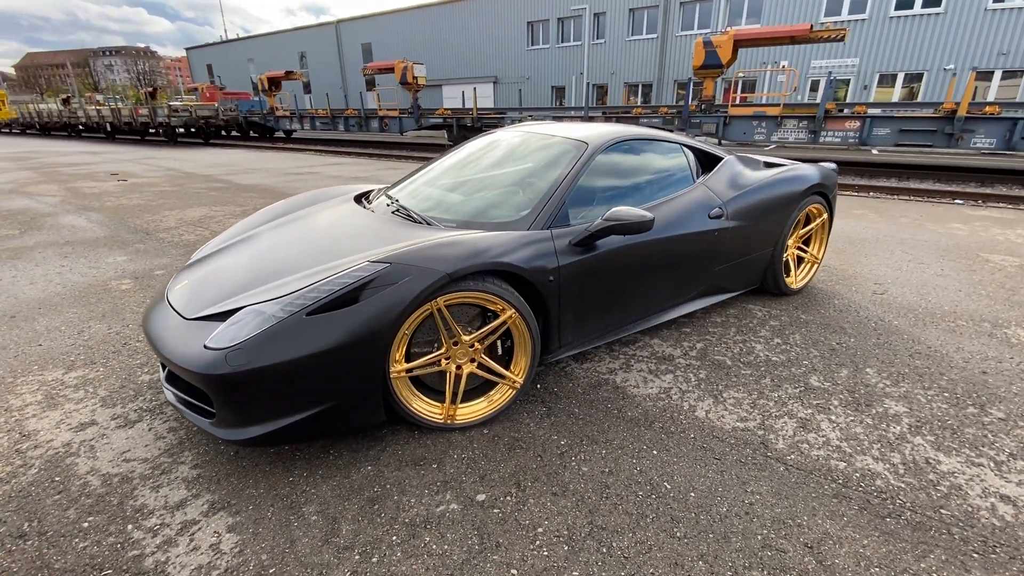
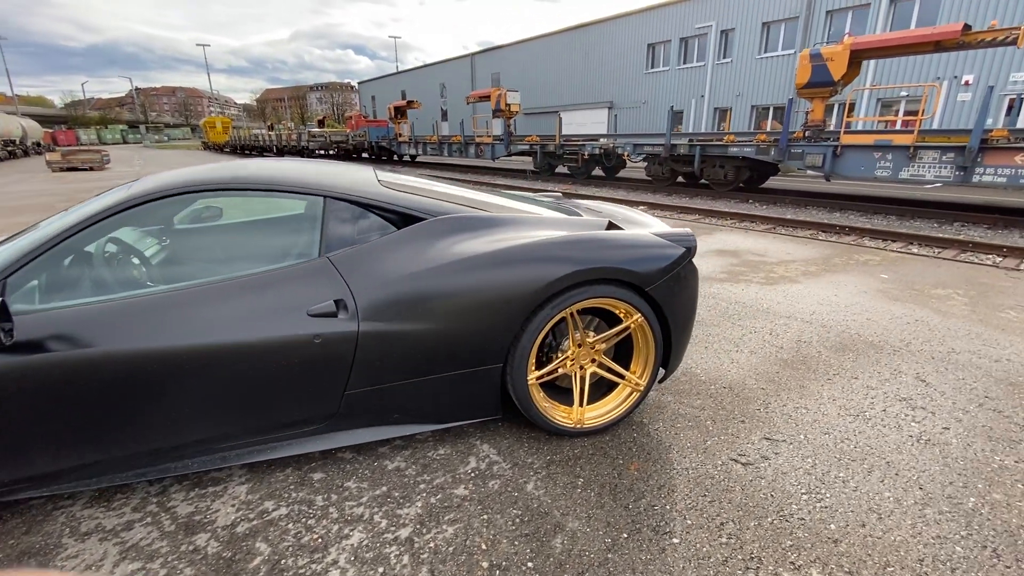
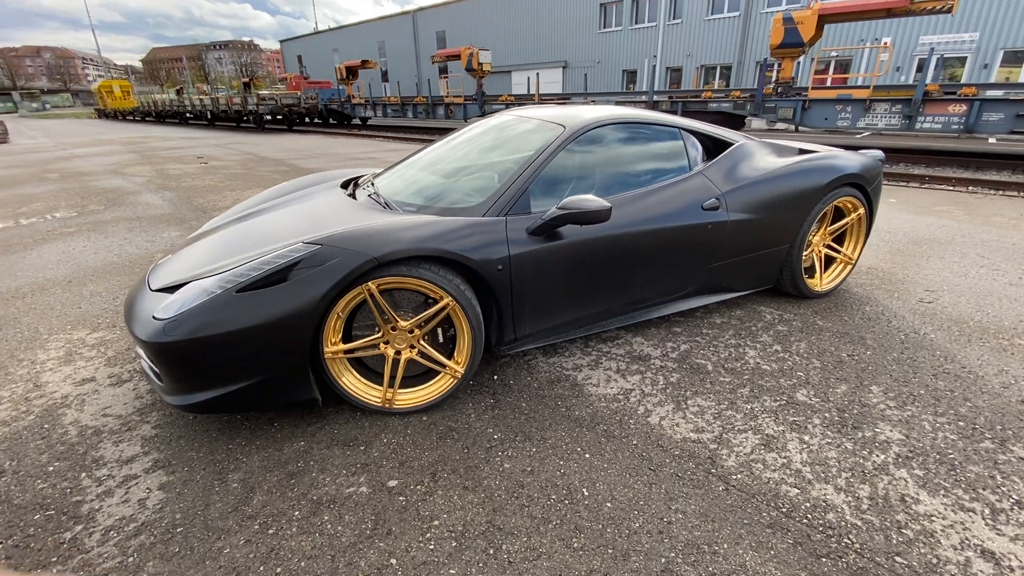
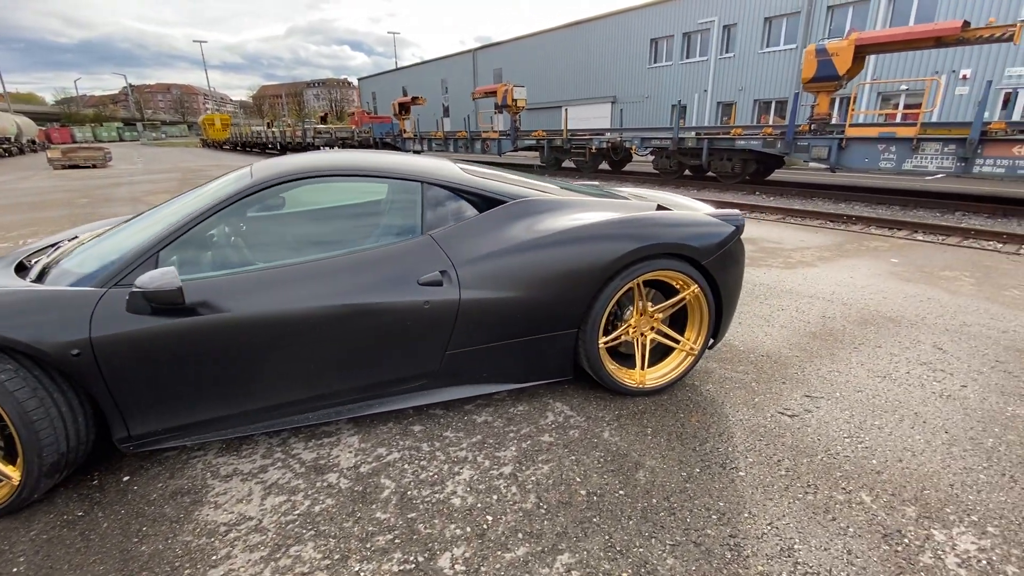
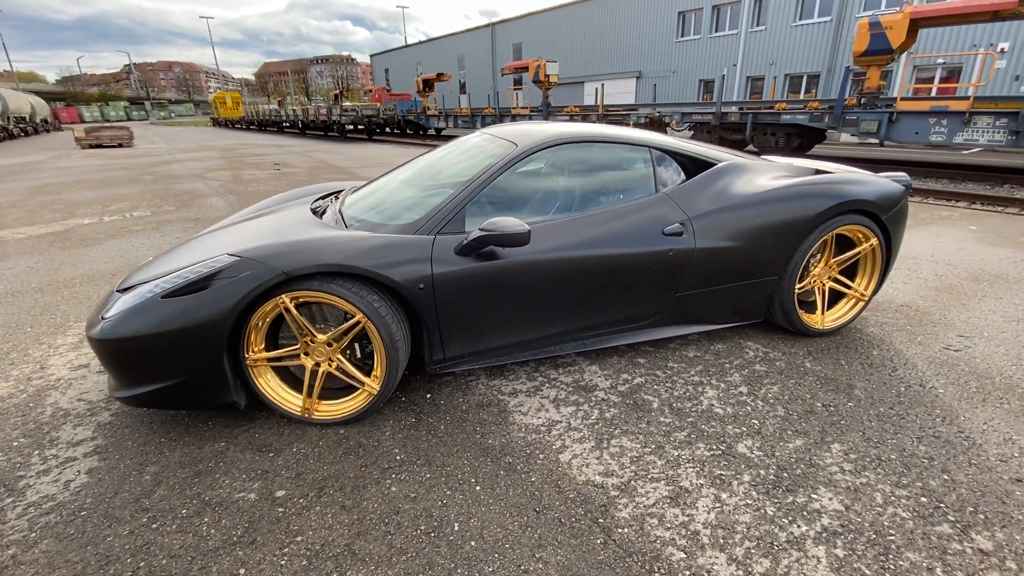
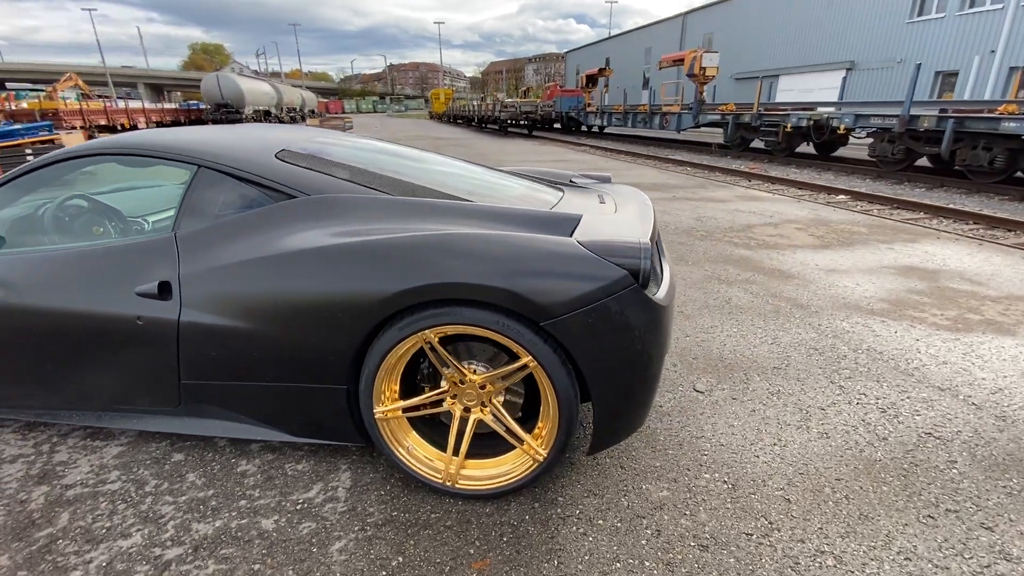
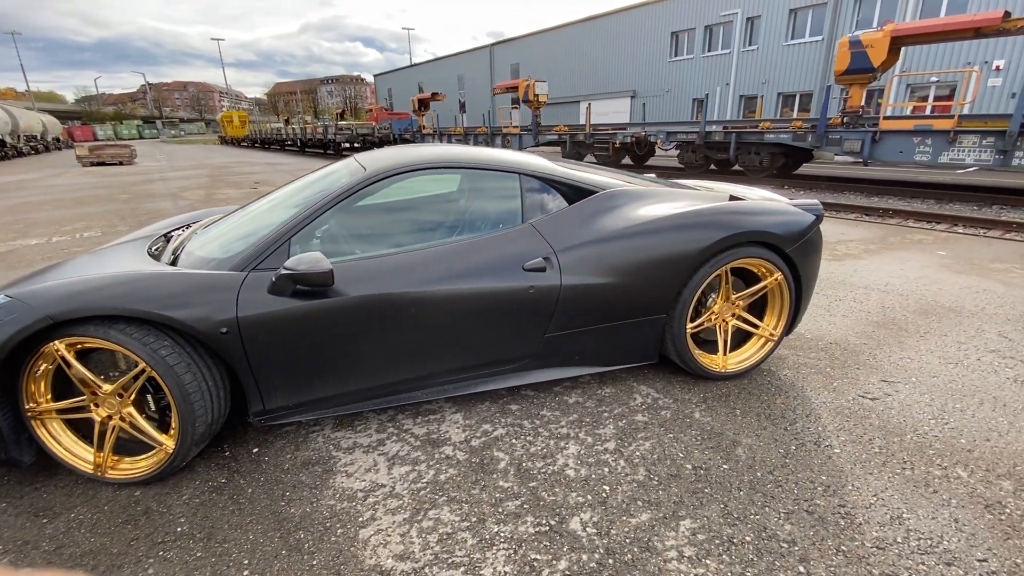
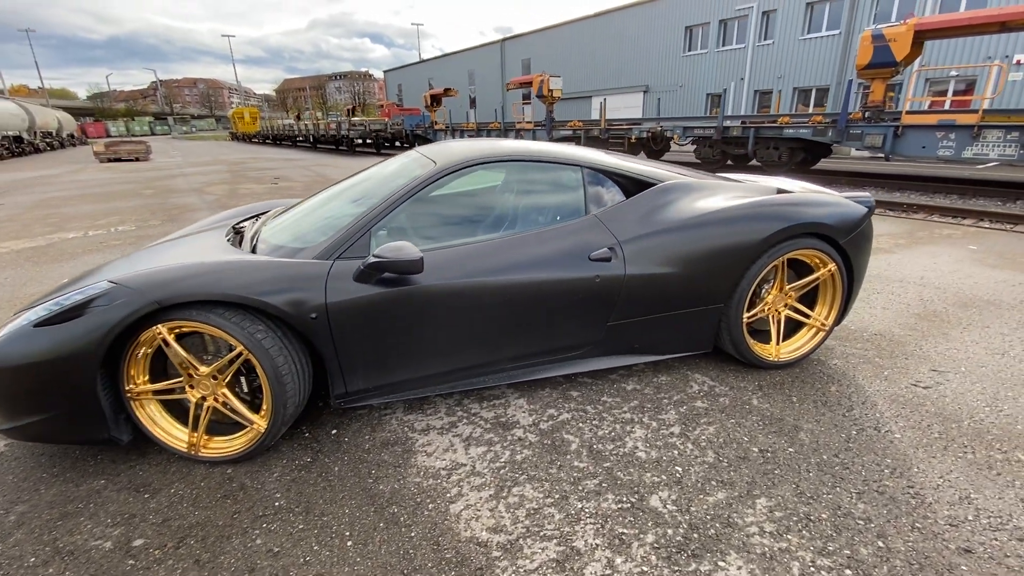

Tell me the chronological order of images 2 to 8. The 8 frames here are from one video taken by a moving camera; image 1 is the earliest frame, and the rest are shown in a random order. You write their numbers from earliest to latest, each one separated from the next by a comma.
3, 5, 8, 7, 4, 2, 6
